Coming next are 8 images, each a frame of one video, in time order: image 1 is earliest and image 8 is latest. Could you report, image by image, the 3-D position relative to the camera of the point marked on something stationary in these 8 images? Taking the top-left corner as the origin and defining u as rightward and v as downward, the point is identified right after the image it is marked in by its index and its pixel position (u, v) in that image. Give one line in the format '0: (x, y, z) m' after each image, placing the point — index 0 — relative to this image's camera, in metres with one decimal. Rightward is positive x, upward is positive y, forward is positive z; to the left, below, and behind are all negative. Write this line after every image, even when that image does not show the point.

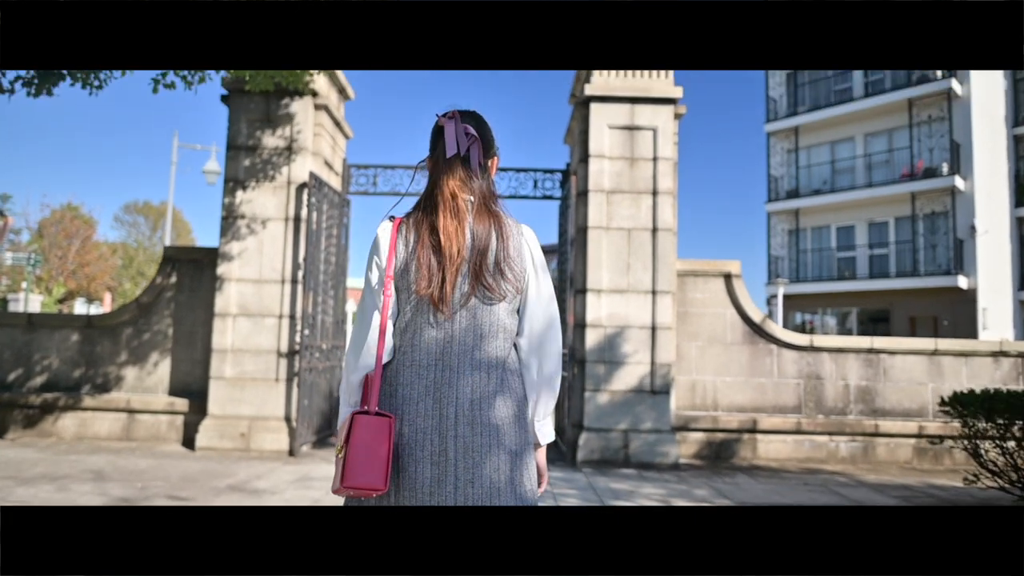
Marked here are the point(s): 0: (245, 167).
0: (-3.3, +1.5, +8.1) m
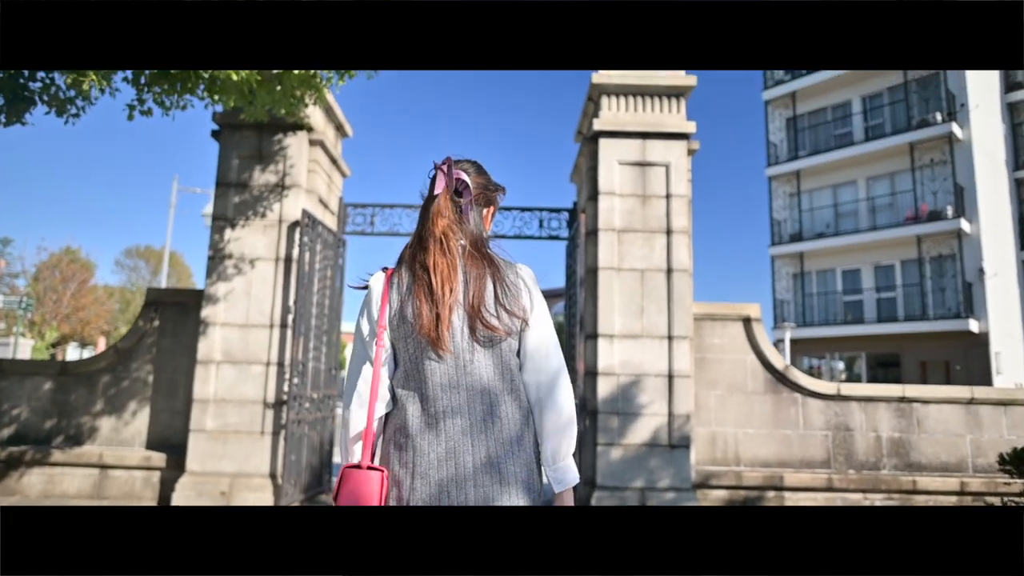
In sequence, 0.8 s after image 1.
0: (-3.2, +1.0, +7.7) m
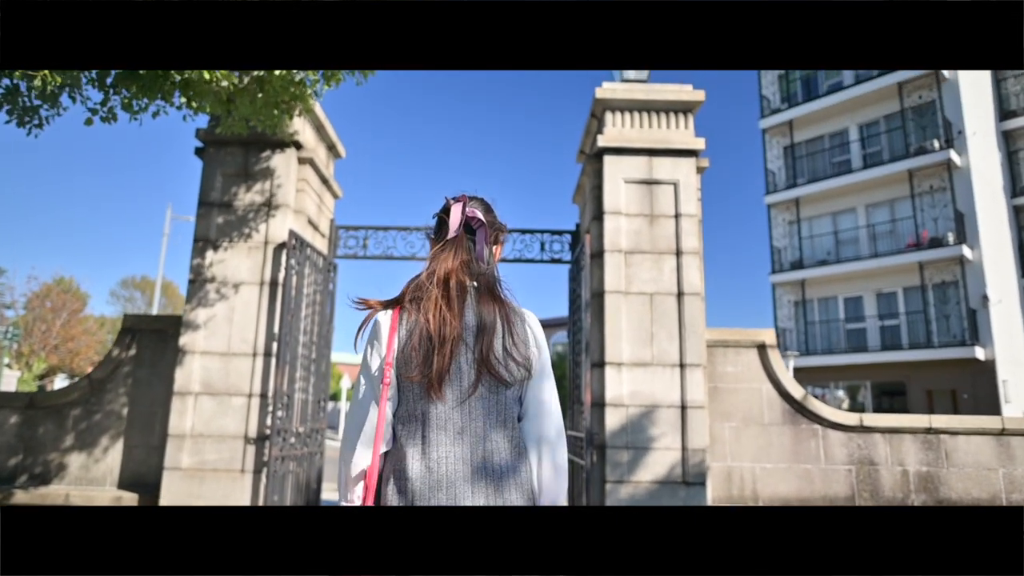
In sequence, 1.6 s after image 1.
0: (-3.2, +0.7, +7.3) m
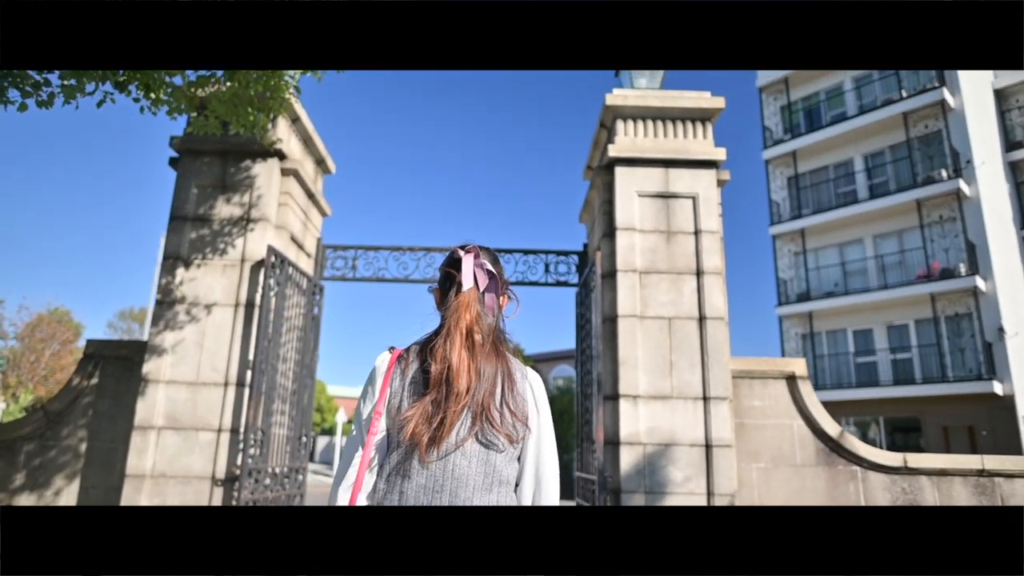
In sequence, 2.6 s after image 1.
0: (-3.2, +0.5, +6.6) m
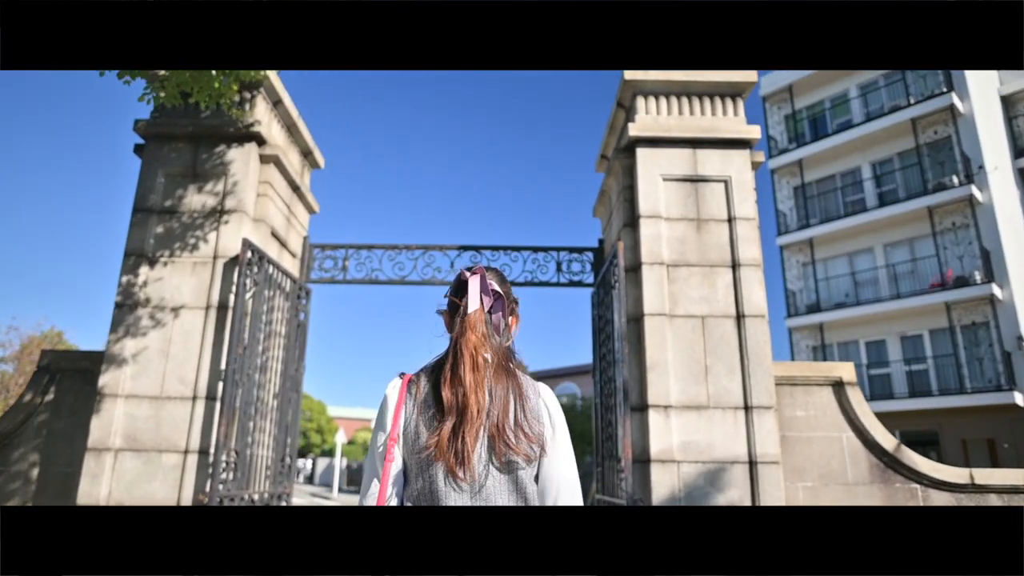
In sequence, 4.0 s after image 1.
0: (-3.1, +0.5, +5.8) m
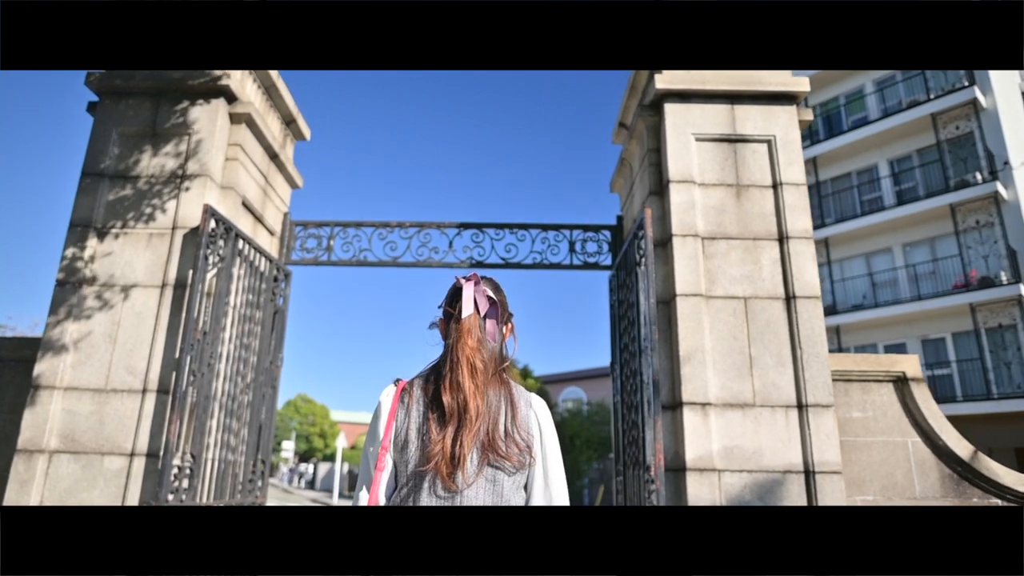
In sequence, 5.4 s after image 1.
0: (-3.1, +0.6, +5.0) m
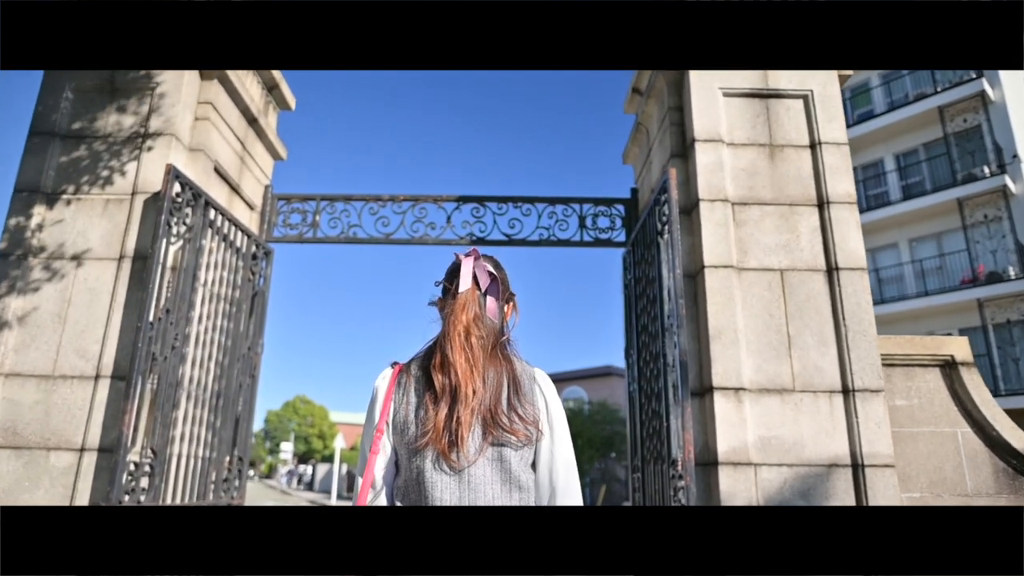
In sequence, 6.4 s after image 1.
0: (-3.0, +0.8, +4.4) m
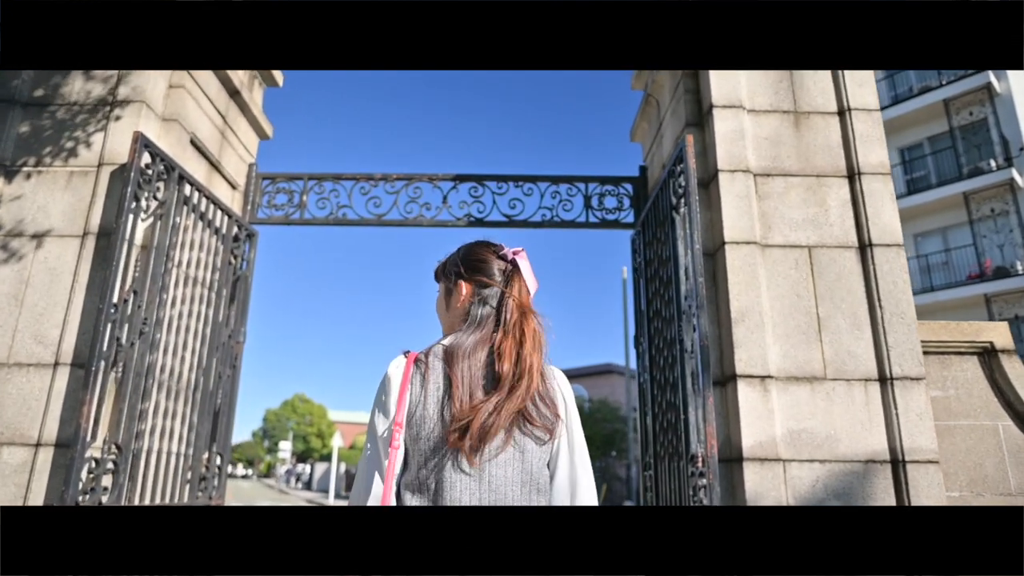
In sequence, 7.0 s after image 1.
0: (-3.0, +0.9, +4.1) m
